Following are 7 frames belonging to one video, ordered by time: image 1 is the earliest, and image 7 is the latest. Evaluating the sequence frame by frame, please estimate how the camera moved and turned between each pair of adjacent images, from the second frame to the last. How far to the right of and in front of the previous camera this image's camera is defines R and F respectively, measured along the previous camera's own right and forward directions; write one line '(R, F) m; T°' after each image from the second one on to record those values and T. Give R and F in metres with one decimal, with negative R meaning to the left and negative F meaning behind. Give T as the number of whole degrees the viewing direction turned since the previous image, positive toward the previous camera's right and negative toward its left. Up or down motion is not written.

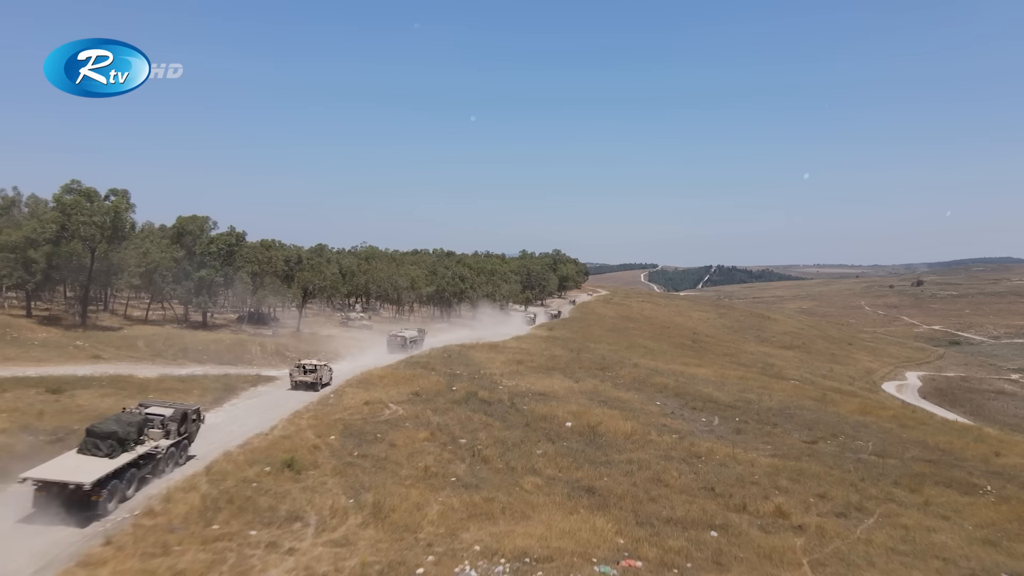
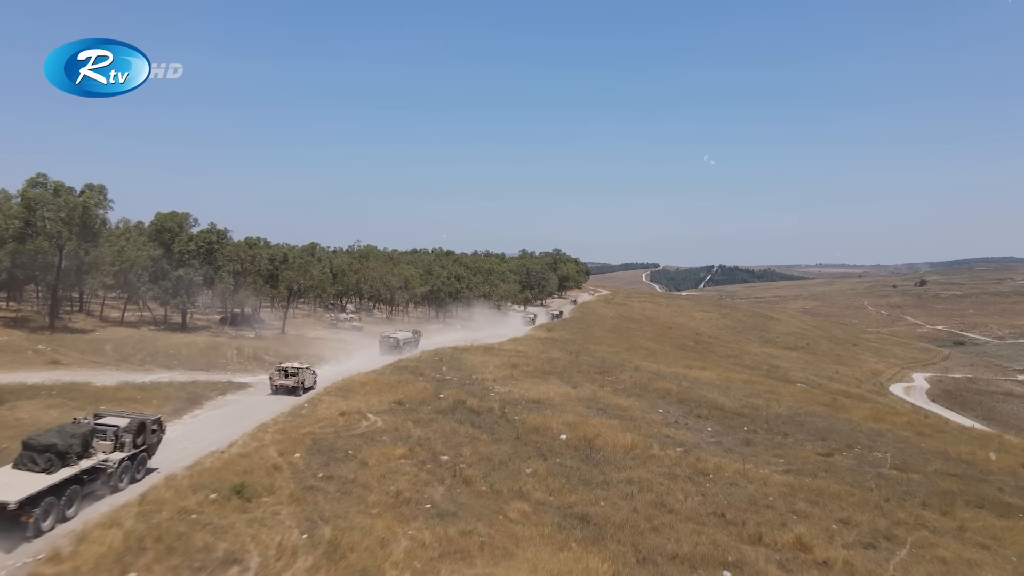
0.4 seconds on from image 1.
(+0.4, +2.3) m; 0°
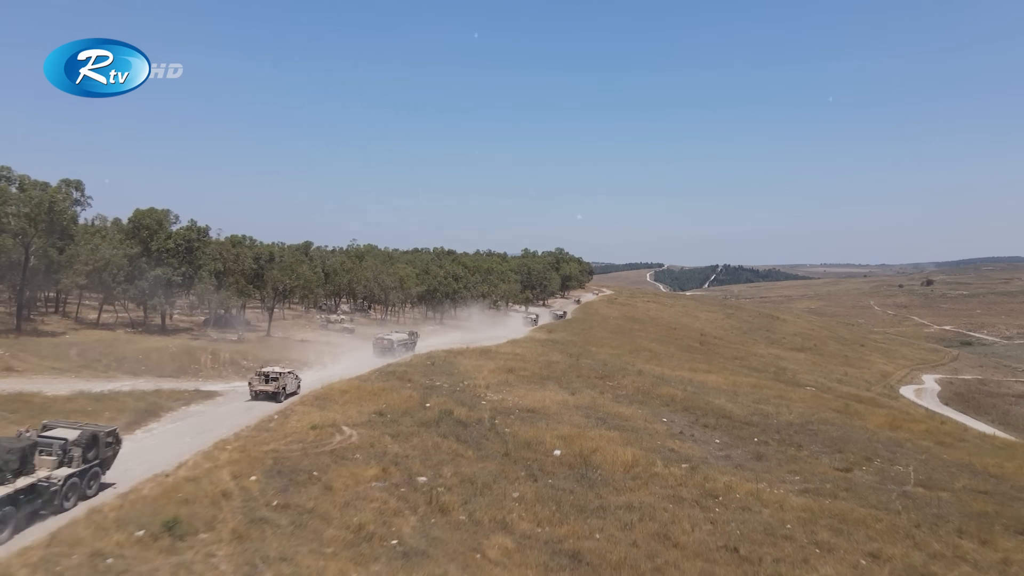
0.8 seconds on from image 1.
(+0.4, +2.3) m; 0°
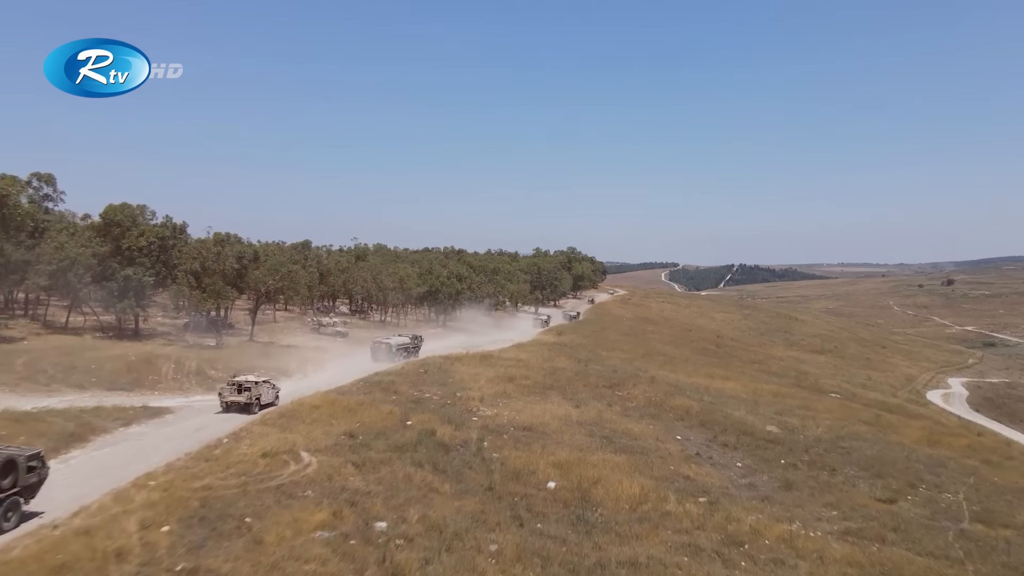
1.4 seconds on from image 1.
(+0.7, +3.4) m; -1°
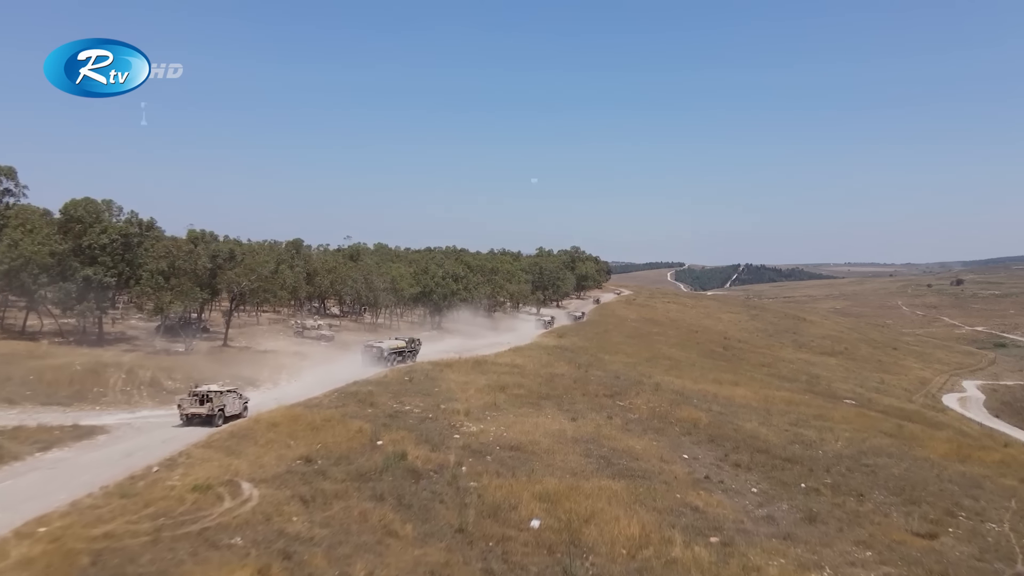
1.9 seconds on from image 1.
(+0.6, +3.0) m; 0°
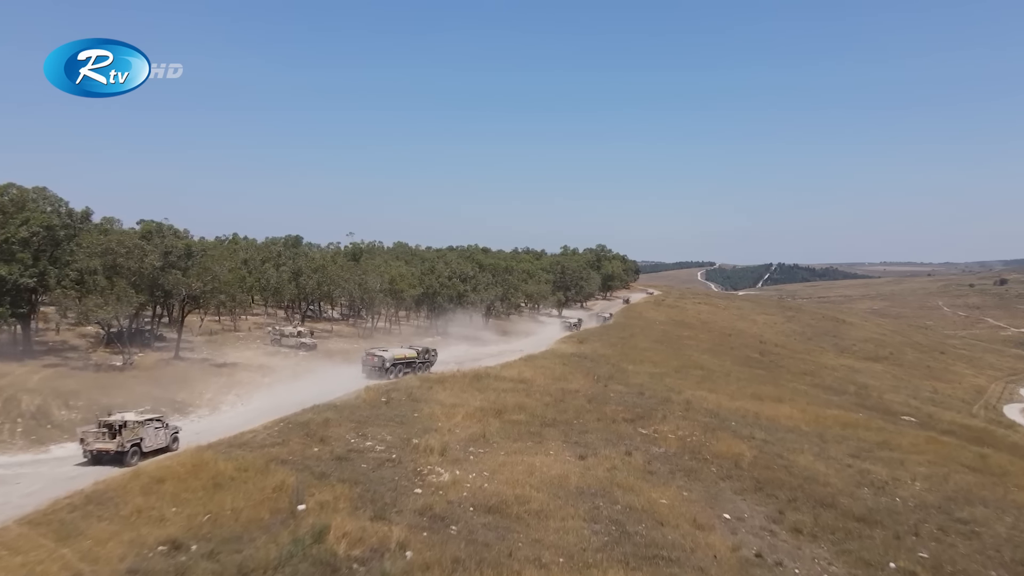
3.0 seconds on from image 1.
(+1.1, +6.4) m; -2°
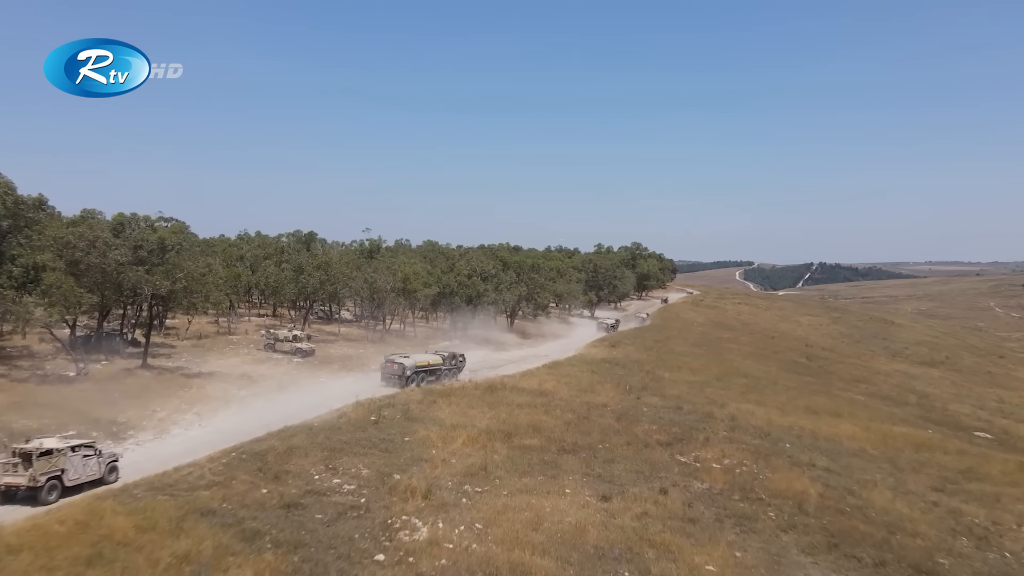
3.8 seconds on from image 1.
(+0.7, +4.8) m; -3°
